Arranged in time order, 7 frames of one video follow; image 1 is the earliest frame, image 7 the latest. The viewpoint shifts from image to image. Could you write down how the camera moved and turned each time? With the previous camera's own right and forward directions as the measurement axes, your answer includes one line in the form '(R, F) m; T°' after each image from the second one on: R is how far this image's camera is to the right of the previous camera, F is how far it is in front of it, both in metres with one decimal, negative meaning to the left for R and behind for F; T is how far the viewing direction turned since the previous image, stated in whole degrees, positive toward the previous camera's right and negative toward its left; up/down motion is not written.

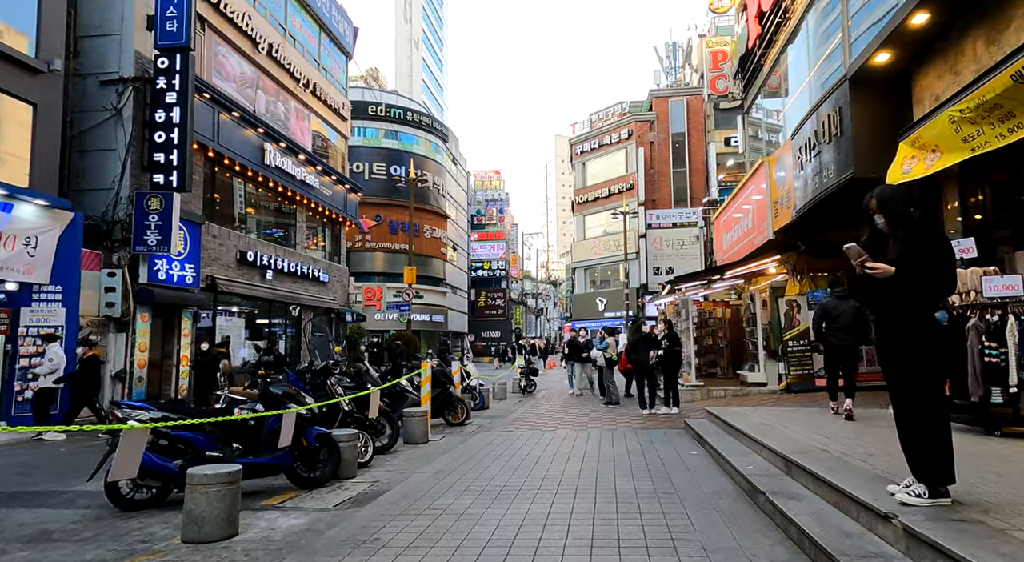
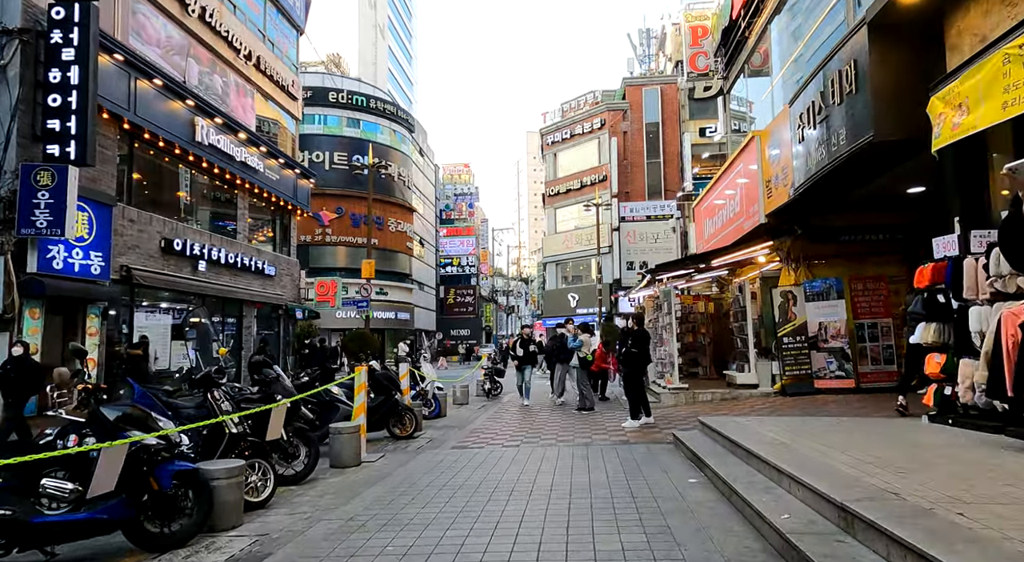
(+0.2, +1.7) m; +3°
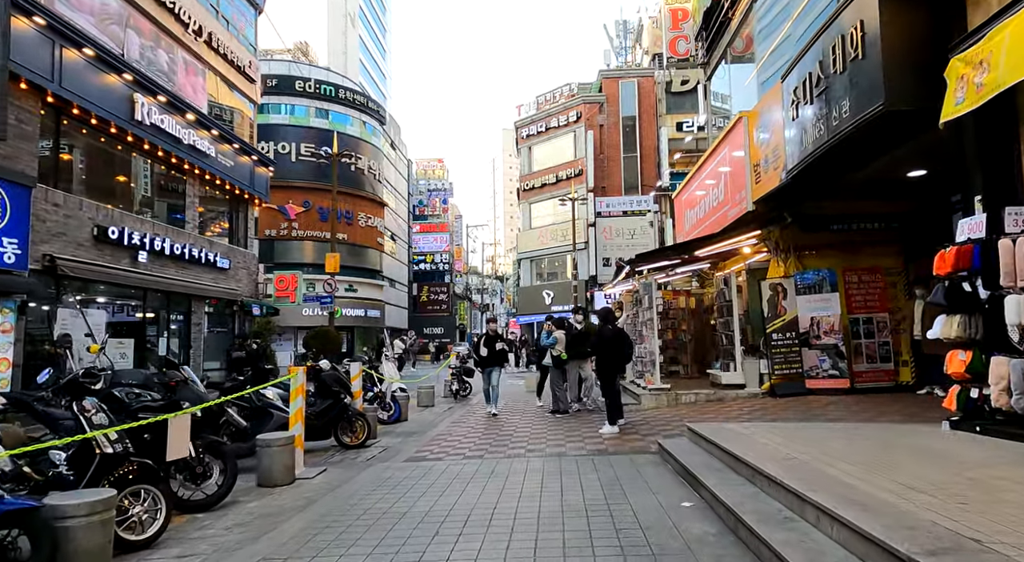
(+0.1, +1.0) m; +2°
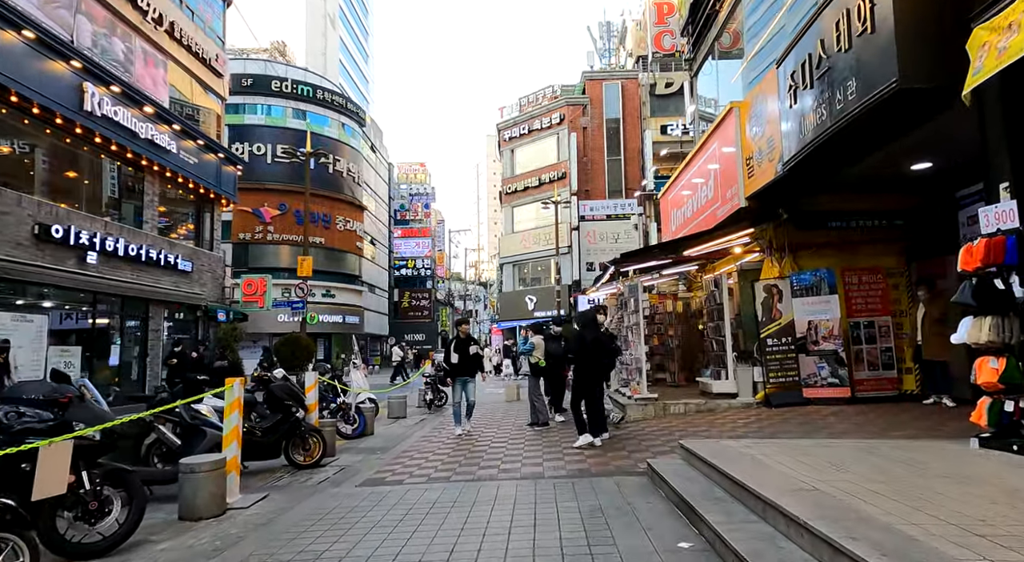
(+0.1, +0.8) m; +1°
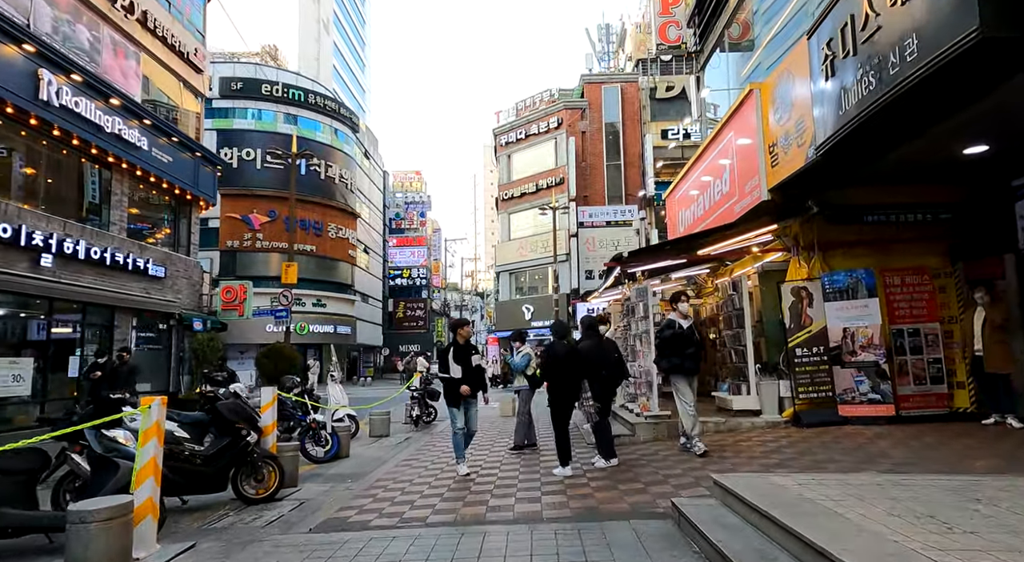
(+0.1, +1.2) m; 0°
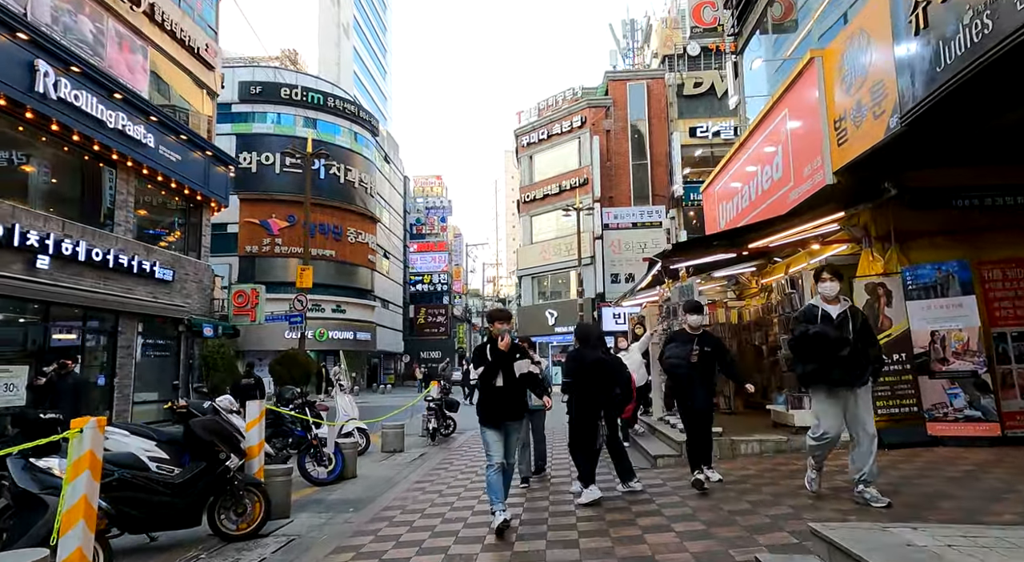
(-0.1, +1.1) m; -2°
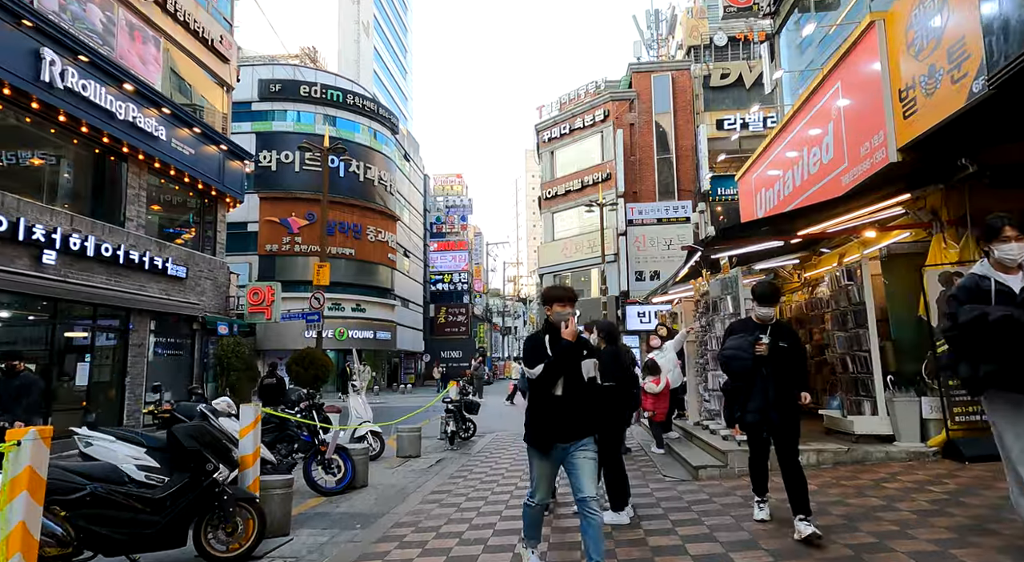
(0.0, +0.7) m; -2°
